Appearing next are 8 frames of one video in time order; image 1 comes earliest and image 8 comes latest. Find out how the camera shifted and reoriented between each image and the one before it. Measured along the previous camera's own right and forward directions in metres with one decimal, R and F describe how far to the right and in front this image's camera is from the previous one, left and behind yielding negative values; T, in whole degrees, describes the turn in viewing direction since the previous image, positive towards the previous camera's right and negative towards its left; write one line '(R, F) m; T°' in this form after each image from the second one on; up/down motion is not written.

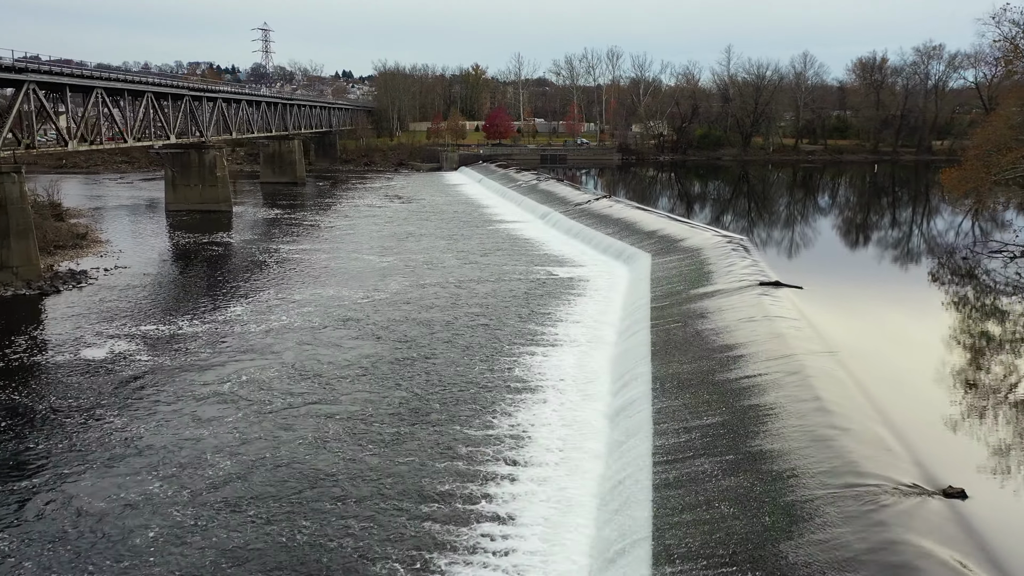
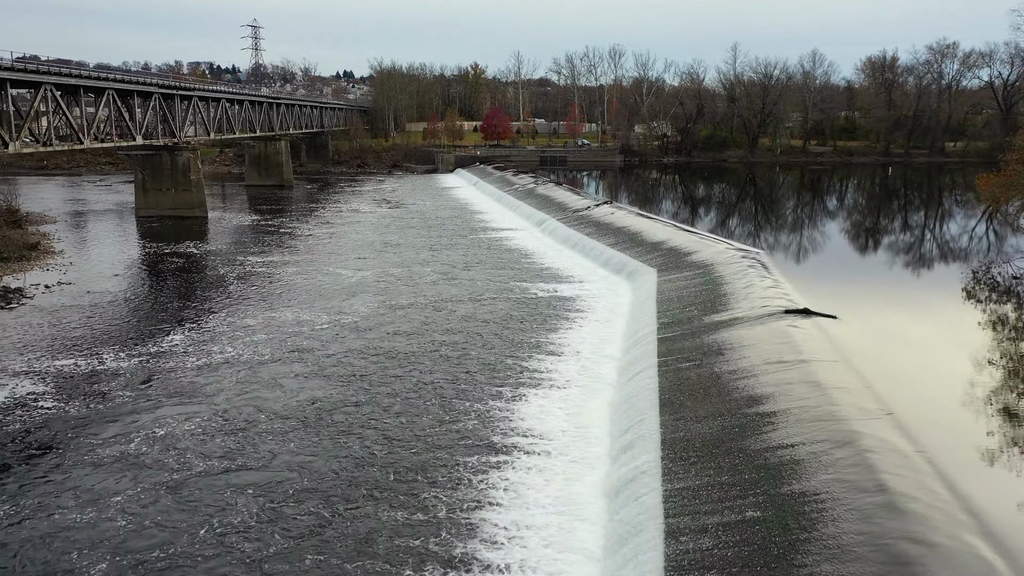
(+0.4, +2.5) m; 0°
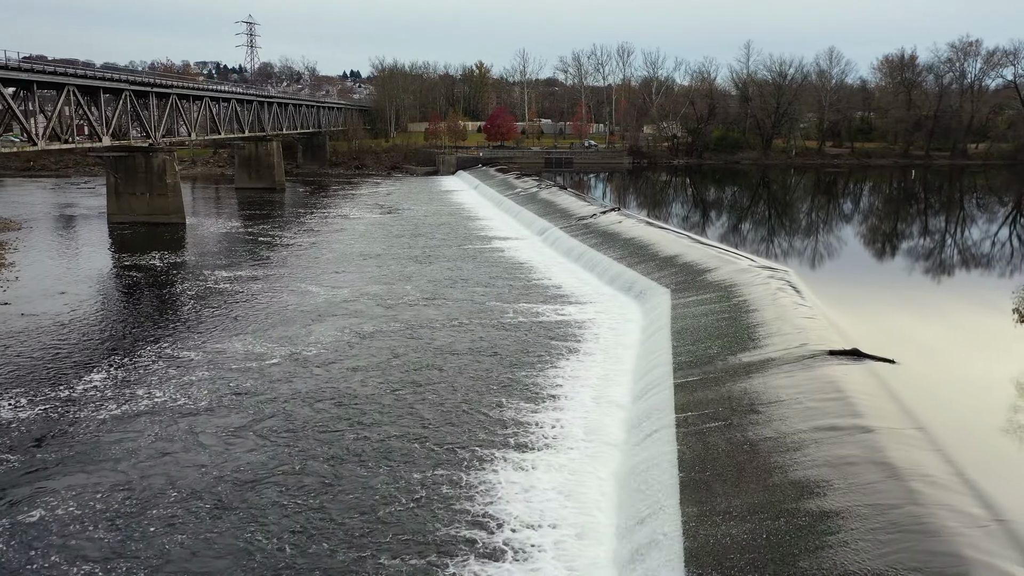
(+0.3, +2.5) m; -1°
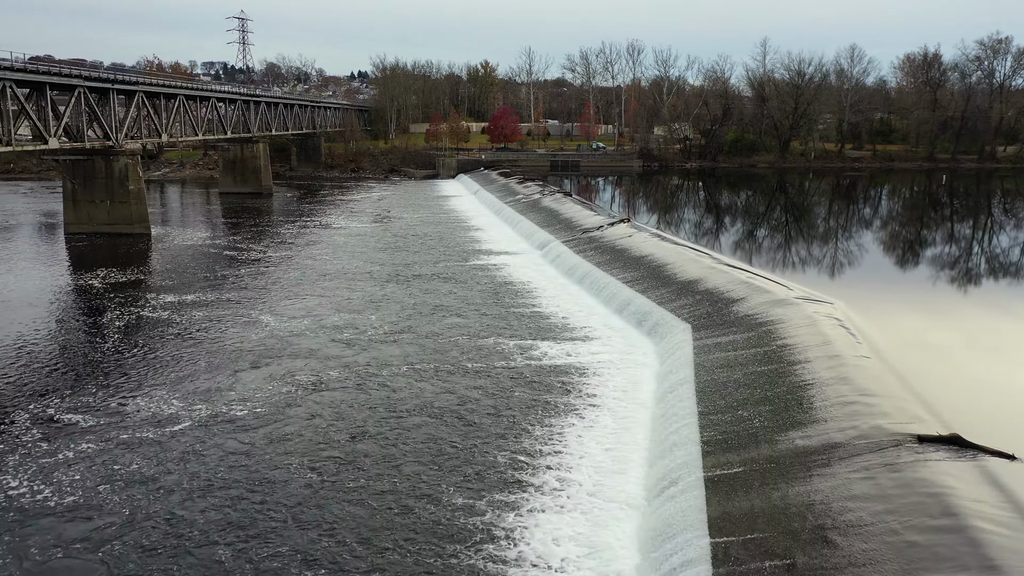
(+0.4, +3.2) m; -1°
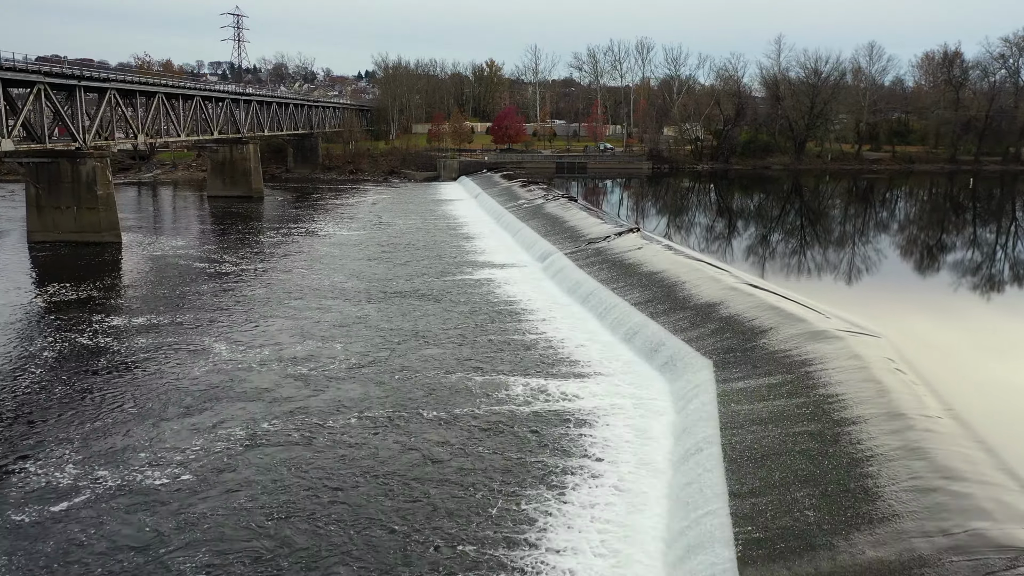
(+0.3, +2.3) m; -1°
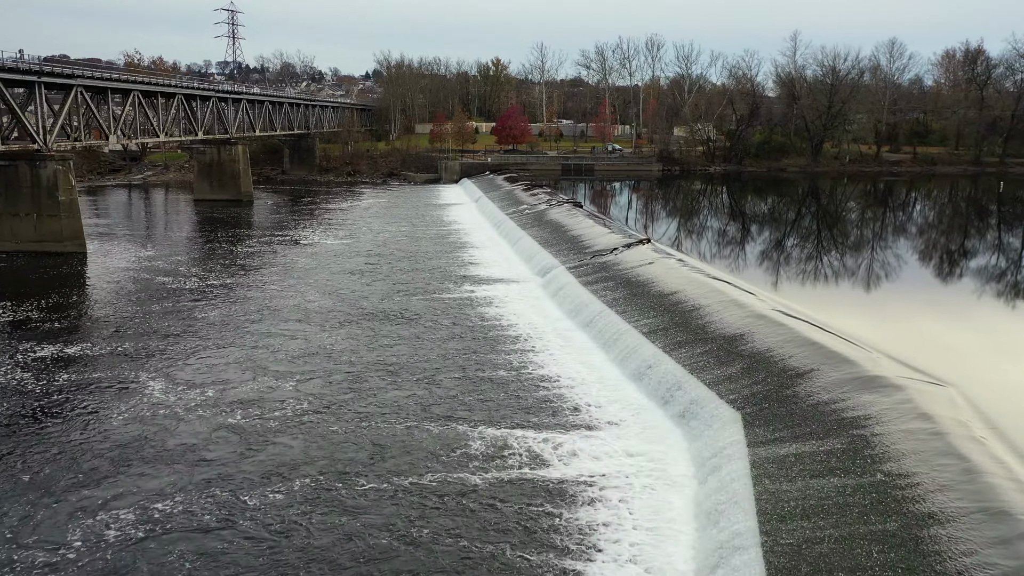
(+0.3, +2.3) m; -1°
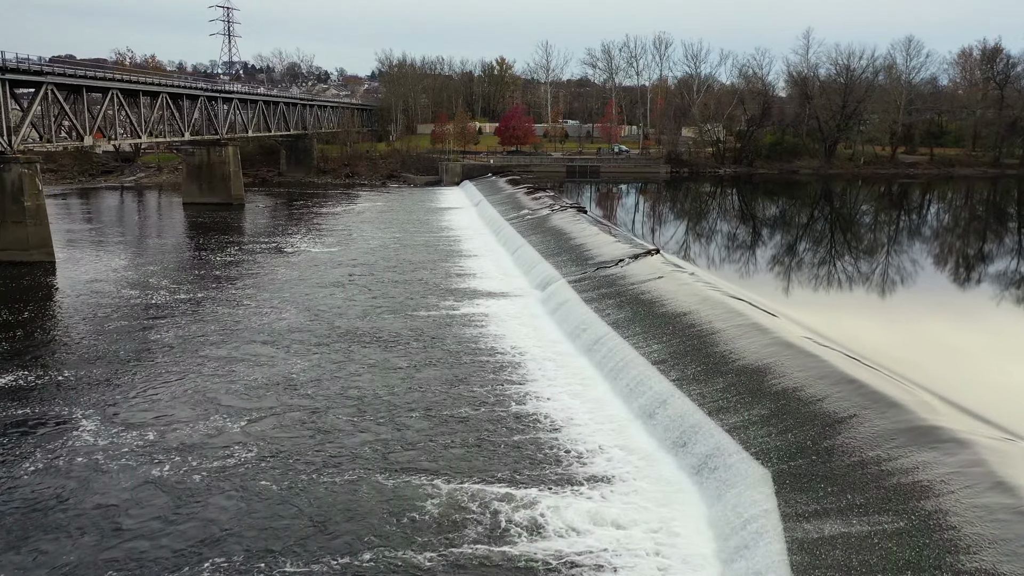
(+0.2, +1.8) m; 0°
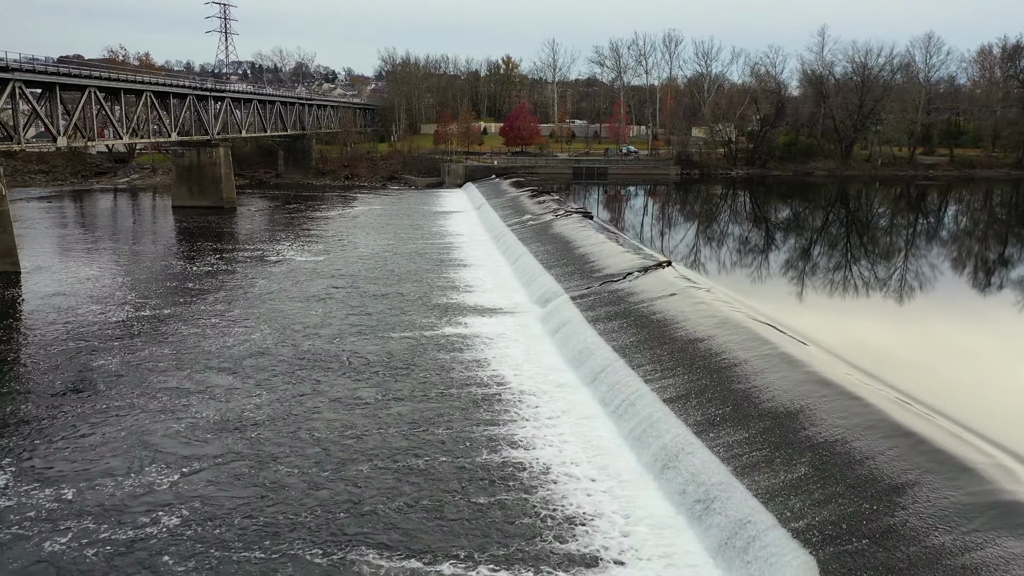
(+0.2, +1.8) m; -1°
